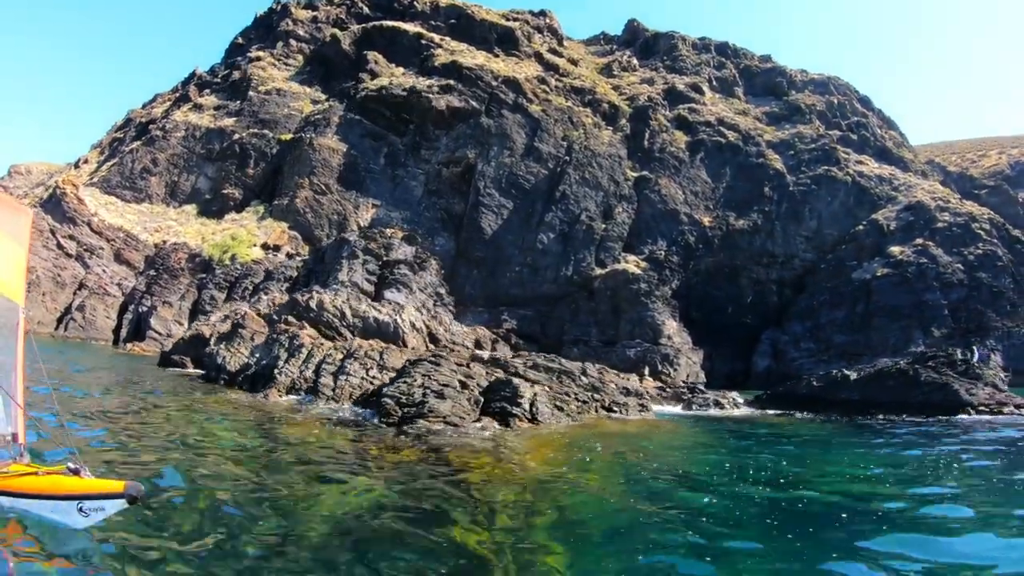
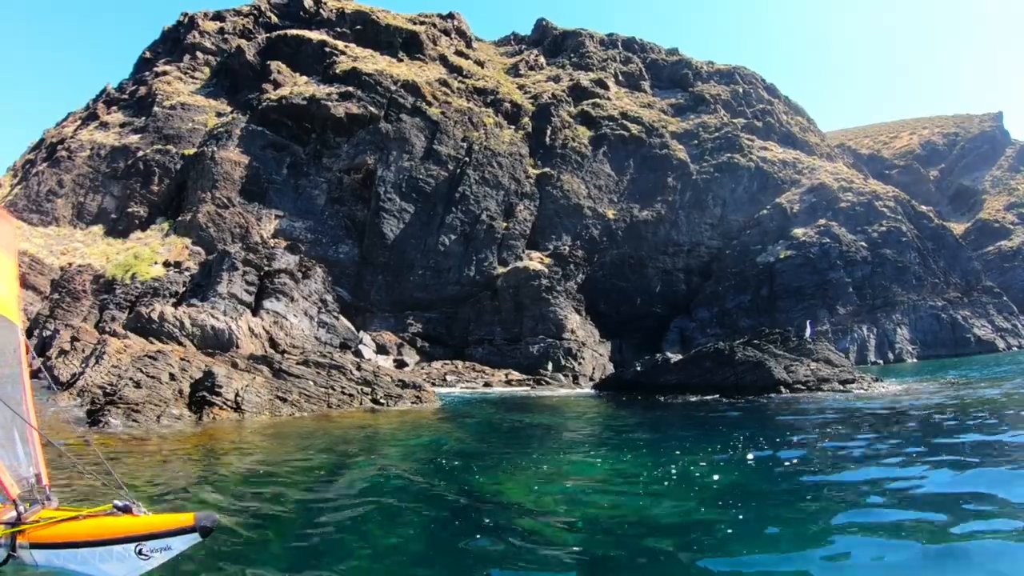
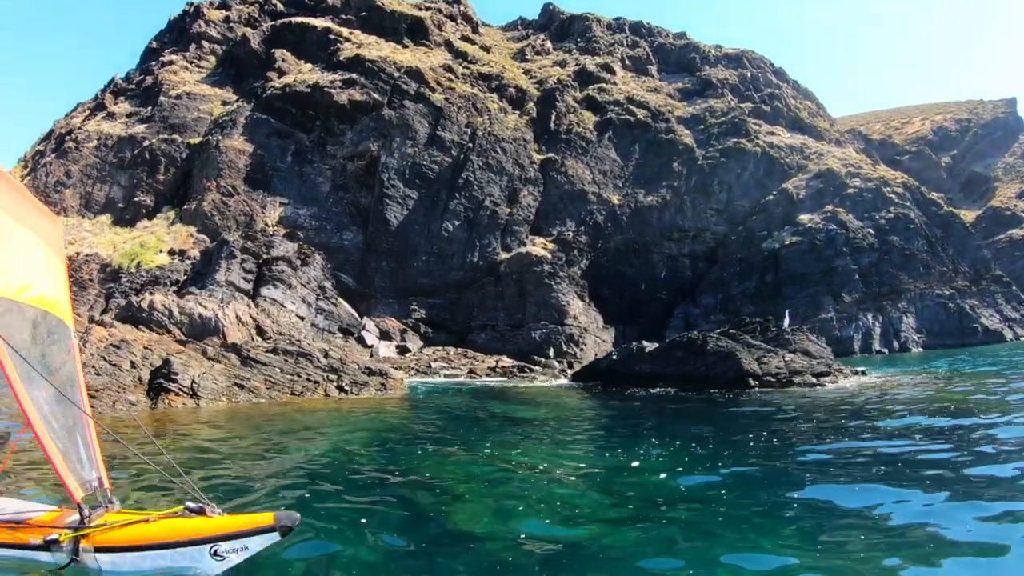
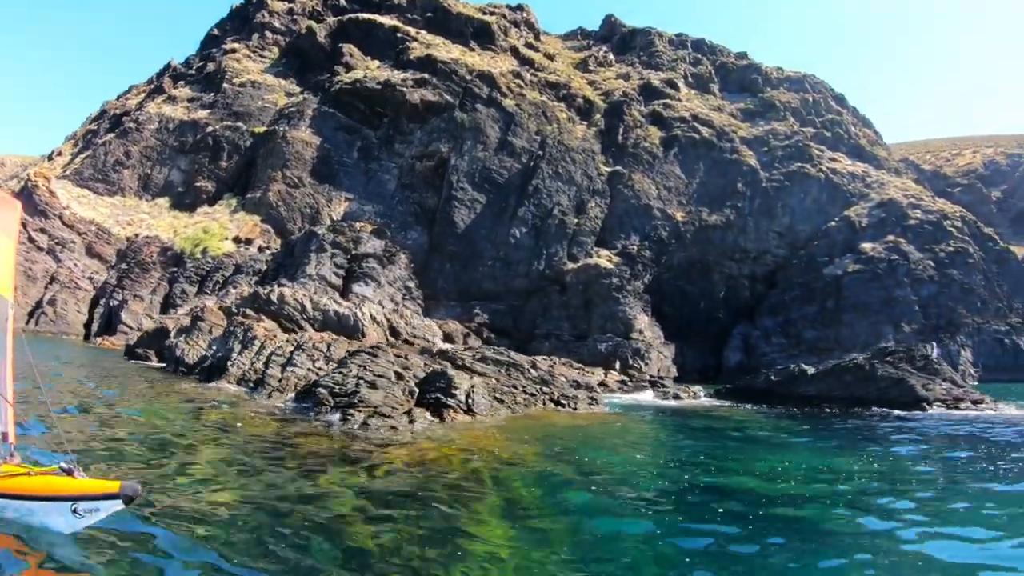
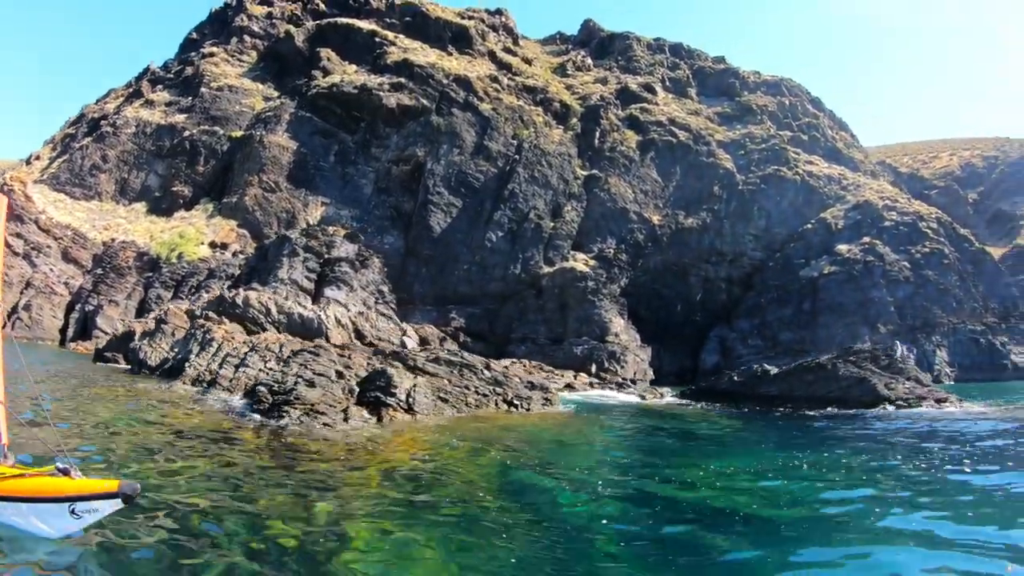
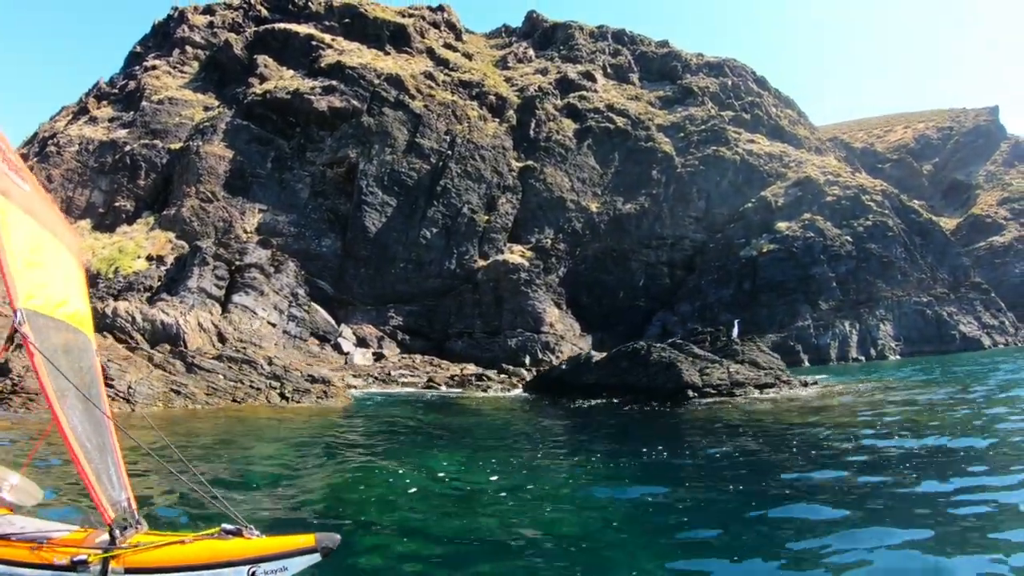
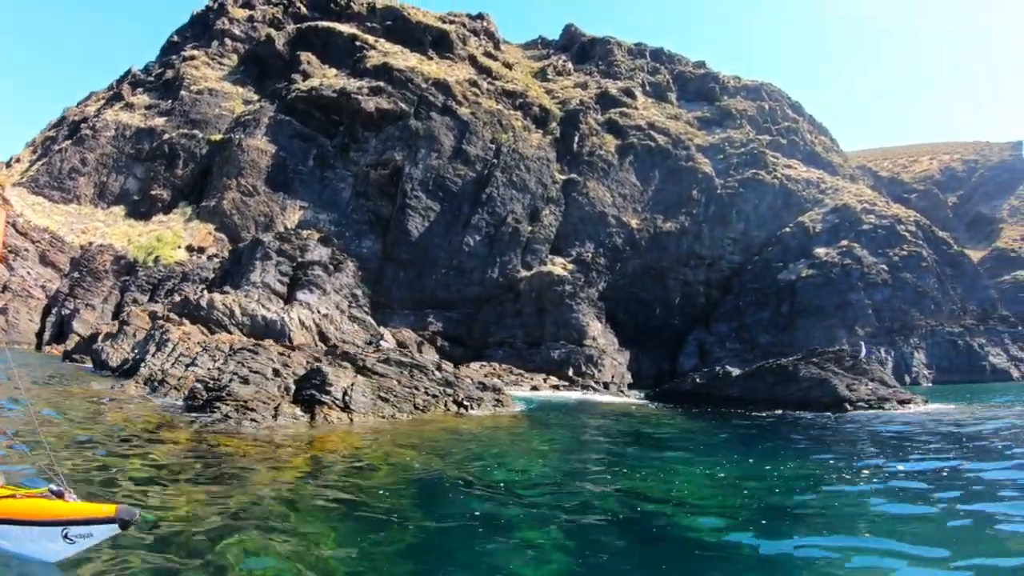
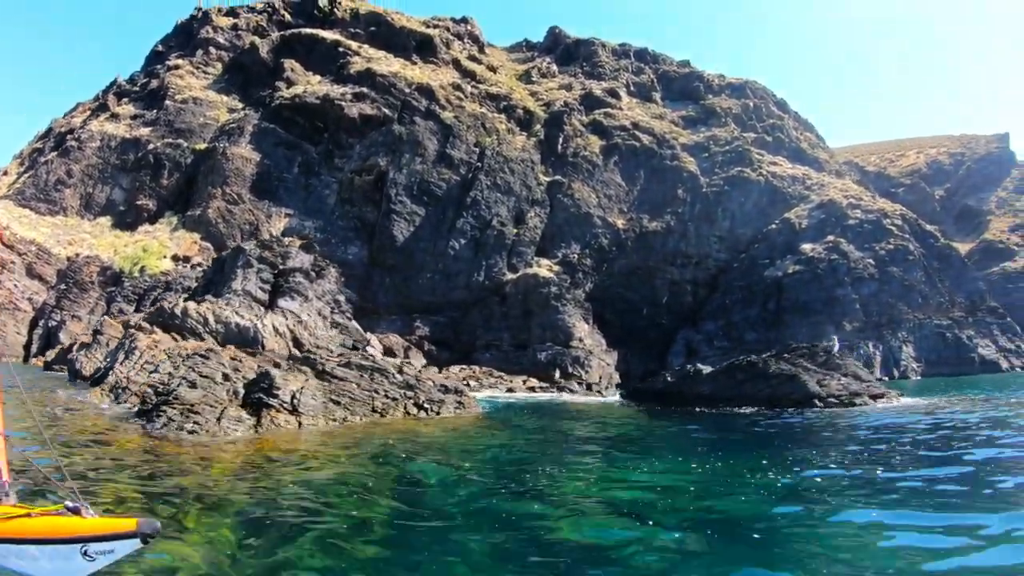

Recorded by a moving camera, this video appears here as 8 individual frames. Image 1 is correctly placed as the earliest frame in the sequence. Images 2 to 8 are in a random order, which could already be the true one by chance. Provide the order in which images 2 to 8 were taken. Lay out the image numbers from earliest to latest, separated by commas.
4, 5, 7, 8, 2, 3, 6
